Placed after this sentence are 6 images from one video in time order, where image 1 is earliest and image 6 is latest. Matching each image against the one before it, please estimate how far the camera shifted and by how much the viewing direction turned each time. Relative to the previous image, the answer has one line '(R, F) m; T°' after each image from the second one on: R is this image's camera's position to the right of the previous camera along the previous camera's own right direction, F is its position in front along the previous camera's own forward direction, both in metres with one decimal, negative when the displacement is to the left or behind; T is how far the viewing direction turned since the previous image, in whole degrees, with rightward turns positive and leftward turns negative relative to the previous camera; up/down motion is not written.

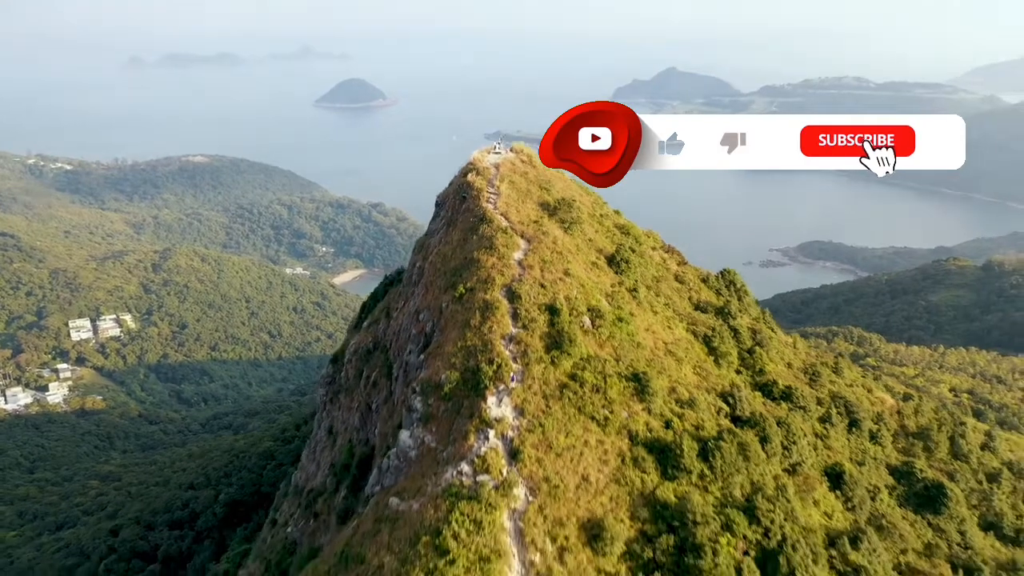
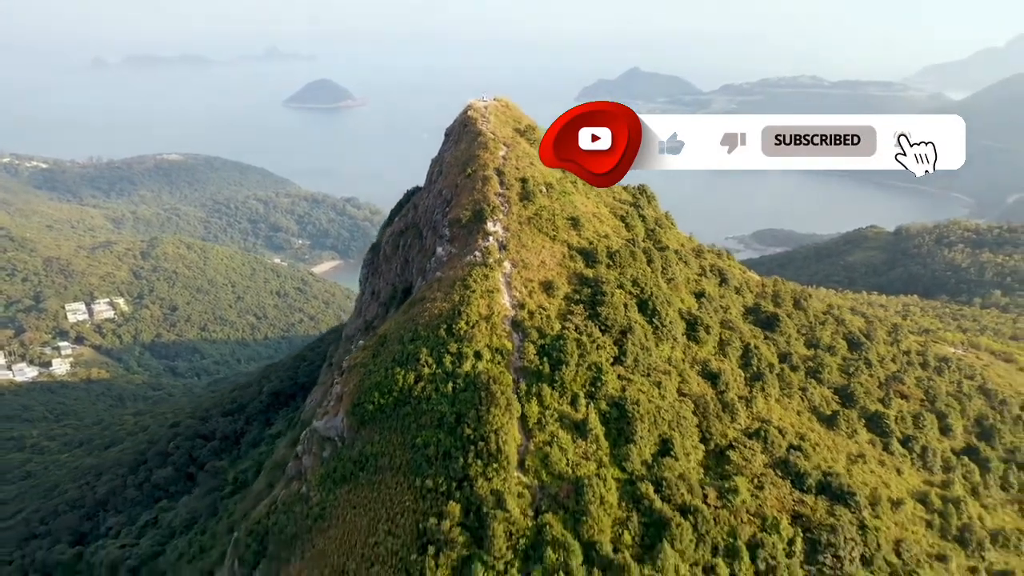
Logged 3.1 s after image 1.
(-0.8, -12.8) m; +2°
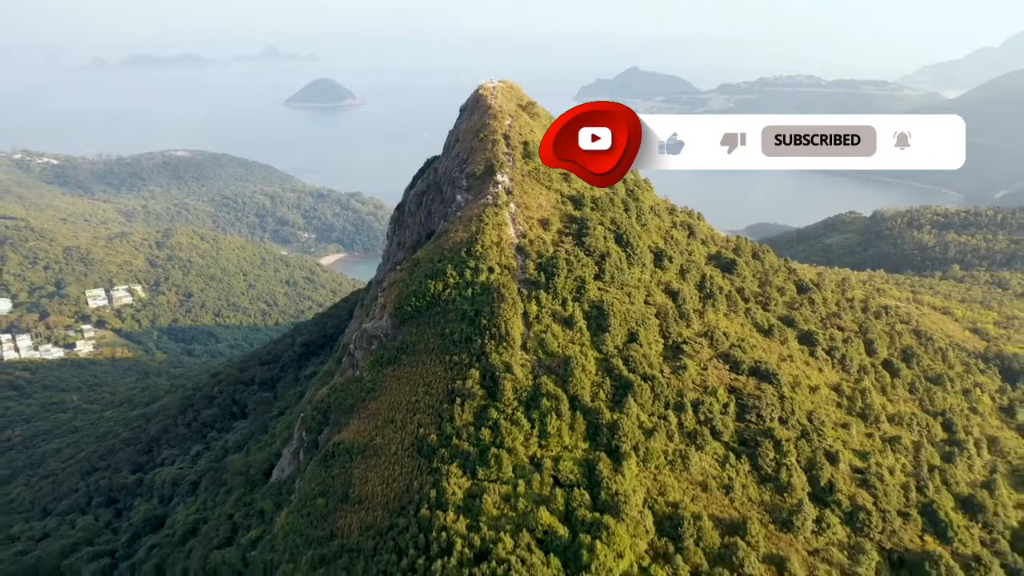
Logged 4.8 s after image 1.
(-0.2, -7.9) m; 0°
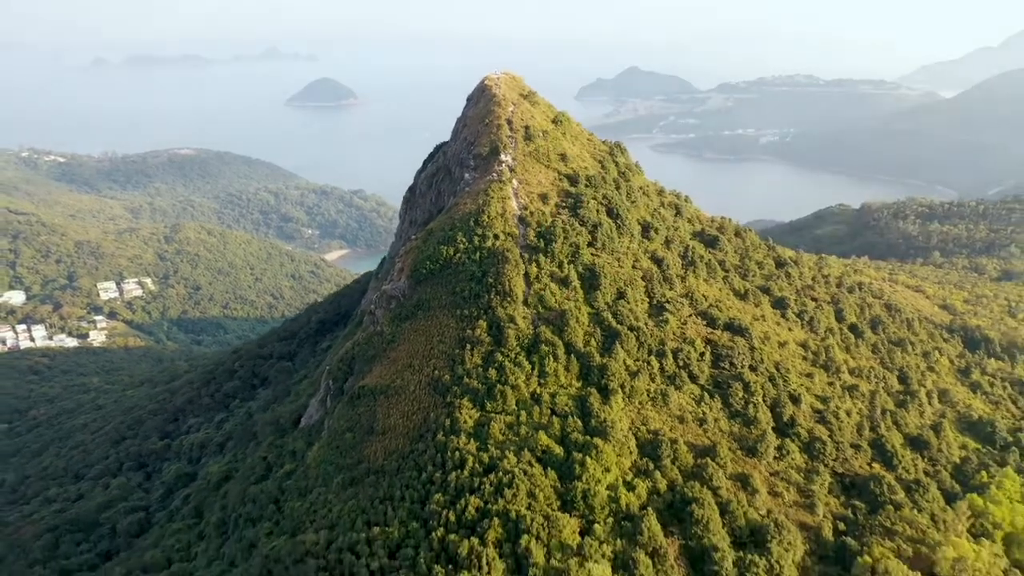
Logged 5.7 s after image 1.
(-0.1, -4.4) m; 0°
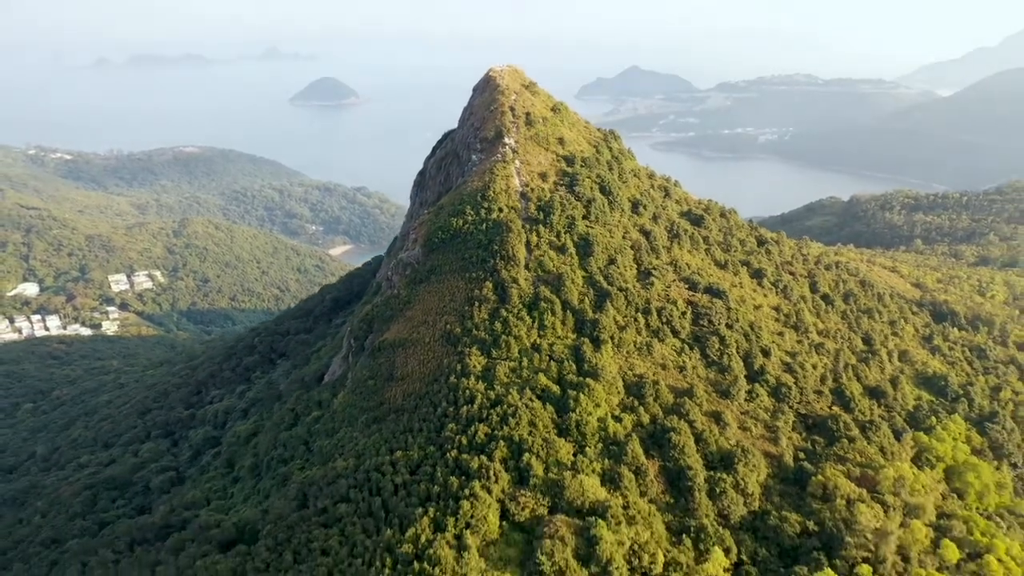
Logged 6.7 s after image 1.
(-0.1, -4.5) m; 0°
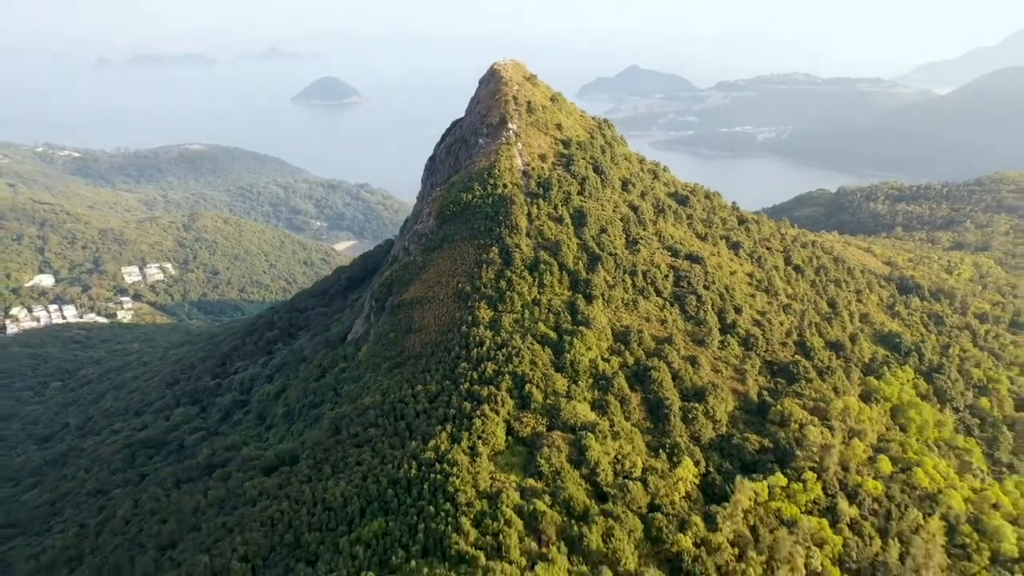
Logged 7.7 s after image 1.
(-0.1, -5.5) m; 0°
